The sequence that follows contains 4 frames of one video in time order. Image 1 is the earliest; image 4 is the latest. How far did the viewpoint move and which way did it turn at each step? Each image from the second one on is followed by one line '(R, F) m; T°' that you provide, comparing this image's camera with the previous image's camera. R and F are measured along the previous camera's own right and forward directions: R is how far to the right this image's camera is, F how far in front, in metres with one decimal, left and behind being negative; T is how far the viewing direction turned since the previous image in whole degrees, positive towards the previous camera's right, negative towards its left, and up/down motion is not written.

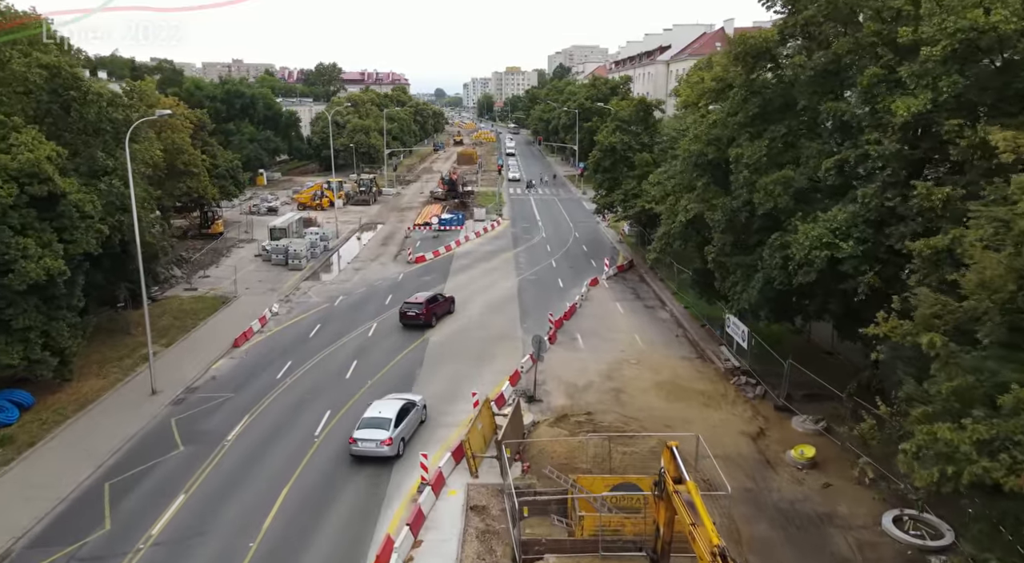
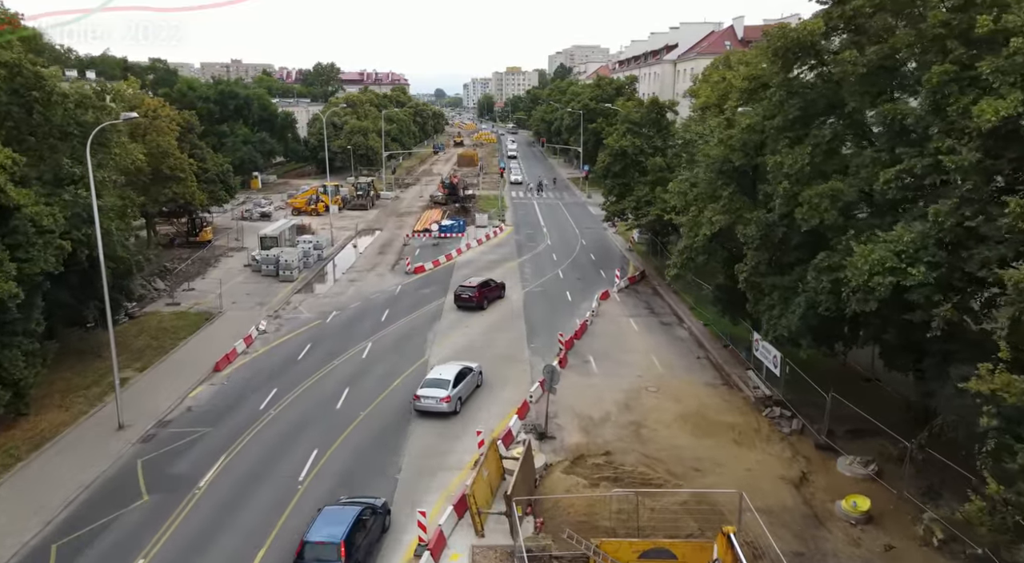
(-0.3, +2.6) m; 0°
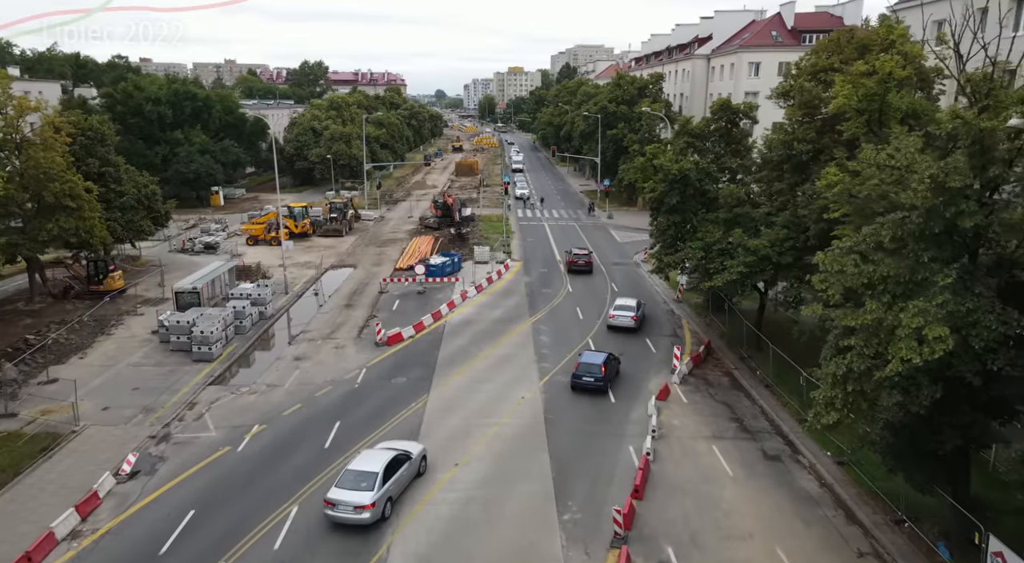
(-0.5, +12.3) m; 0°
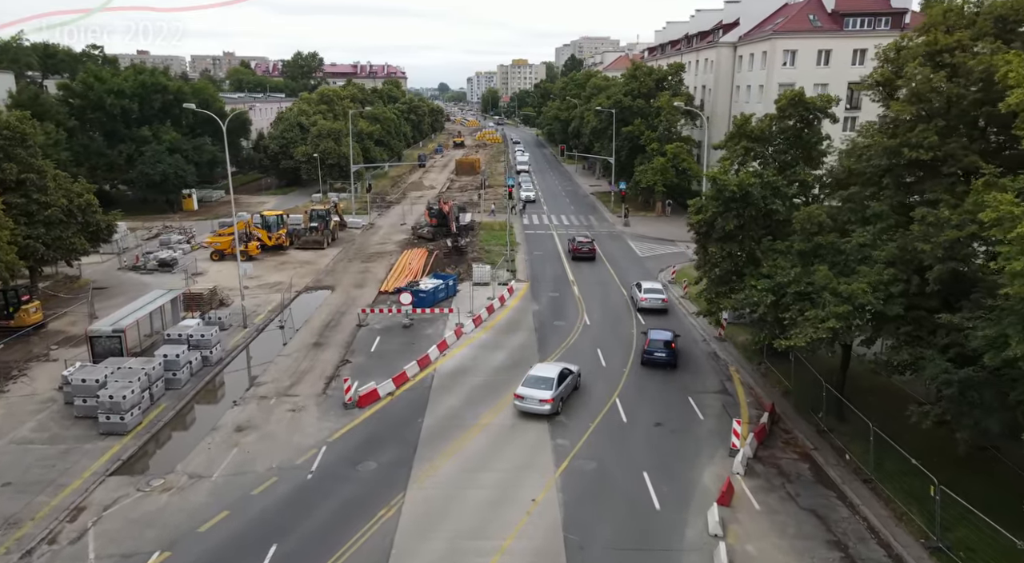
(-0.1, +6.9) m; 0°
